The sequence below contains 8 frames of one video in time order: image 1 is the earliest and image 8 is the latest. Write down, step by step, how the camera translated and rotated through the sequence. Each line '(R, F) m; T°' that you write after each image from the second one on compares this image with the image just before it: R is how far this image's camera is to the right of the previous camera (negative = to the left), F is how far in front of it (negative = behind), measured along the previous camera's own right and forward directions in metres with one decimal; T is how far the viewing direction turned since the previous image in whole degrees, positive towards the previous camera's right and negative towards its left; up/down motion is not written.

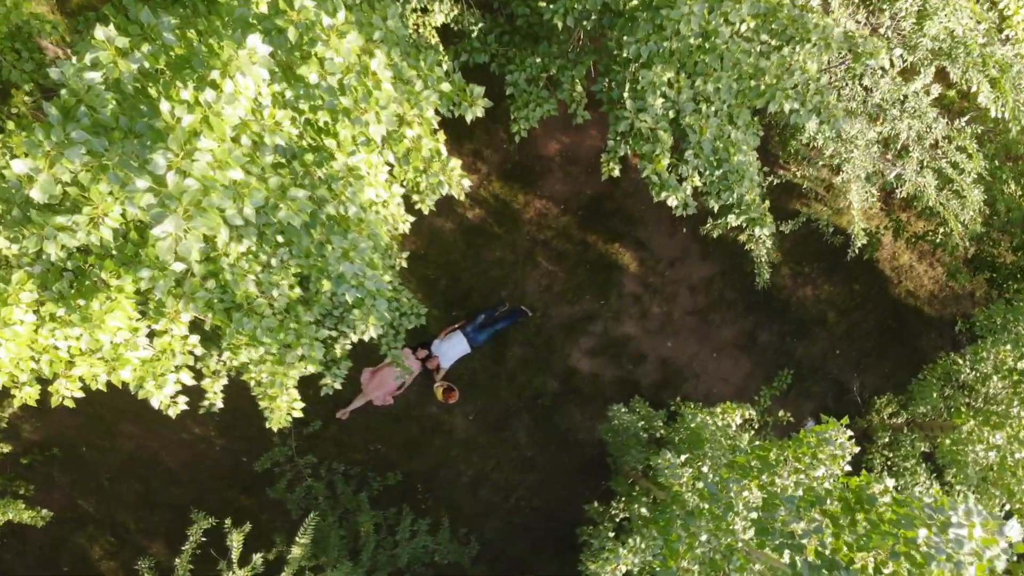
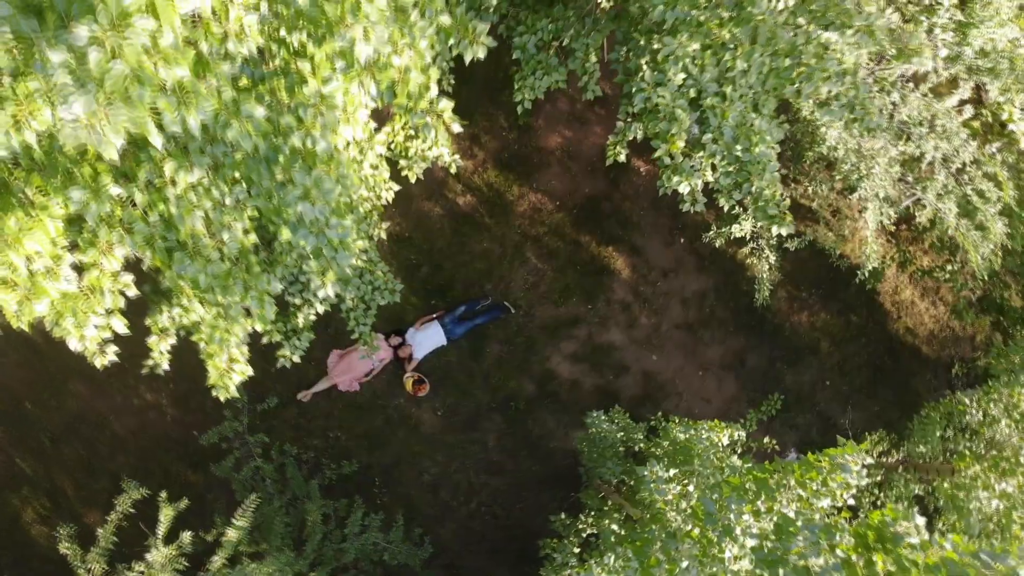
(0.0, +0.4) m; +1°
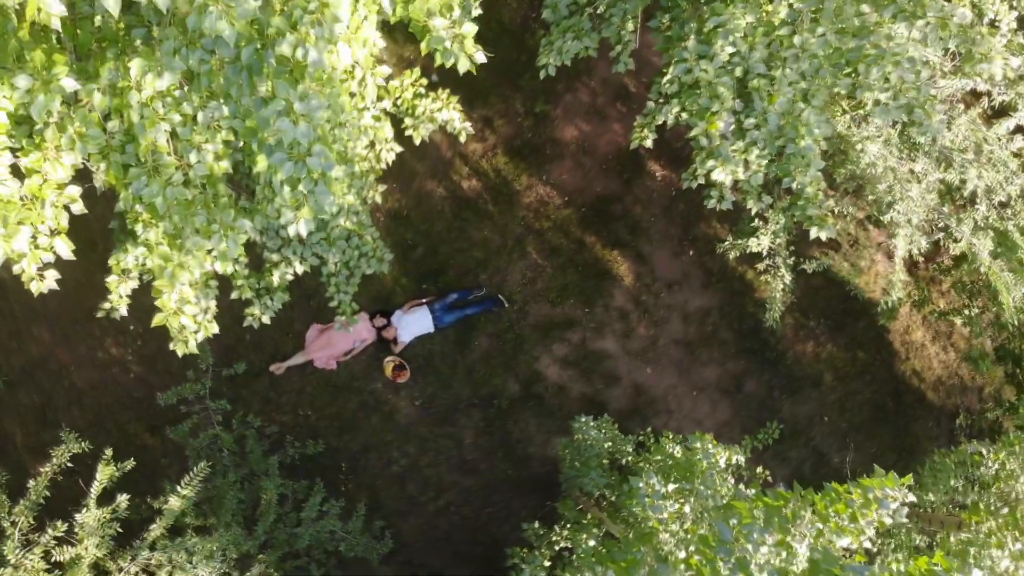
(0.0, +0.4) m; 0°
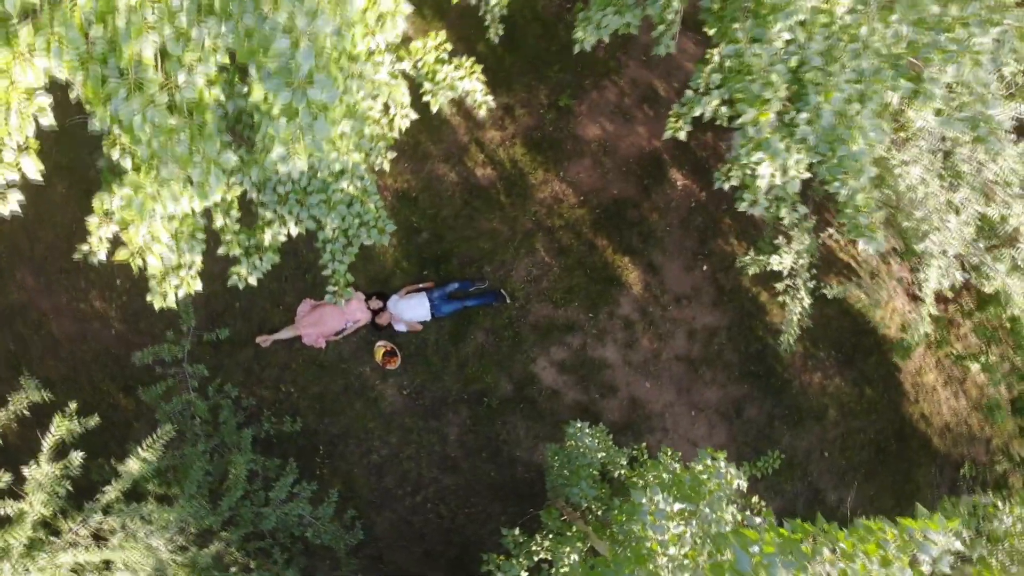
(0.0, +0.3) m; 0°
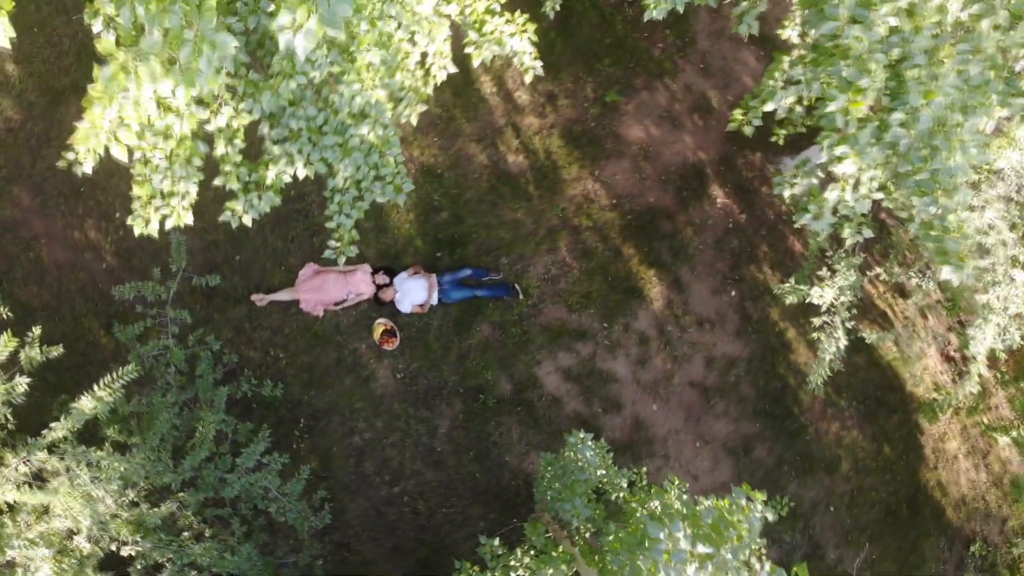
(0.0, +0.4) m; -1°
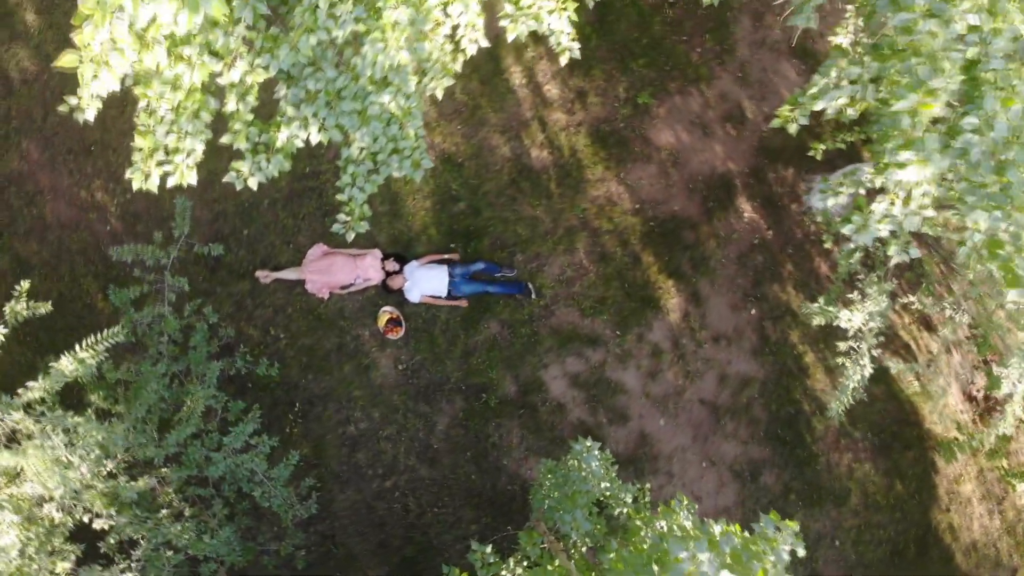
(0.0, +0.2) m; -1°
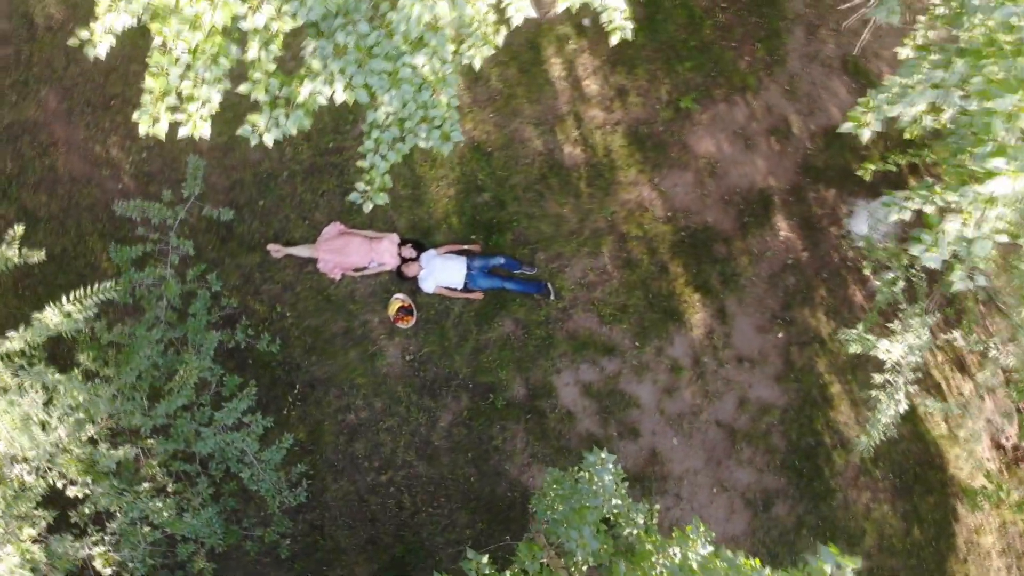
(0.0, +0.3) m; -1°
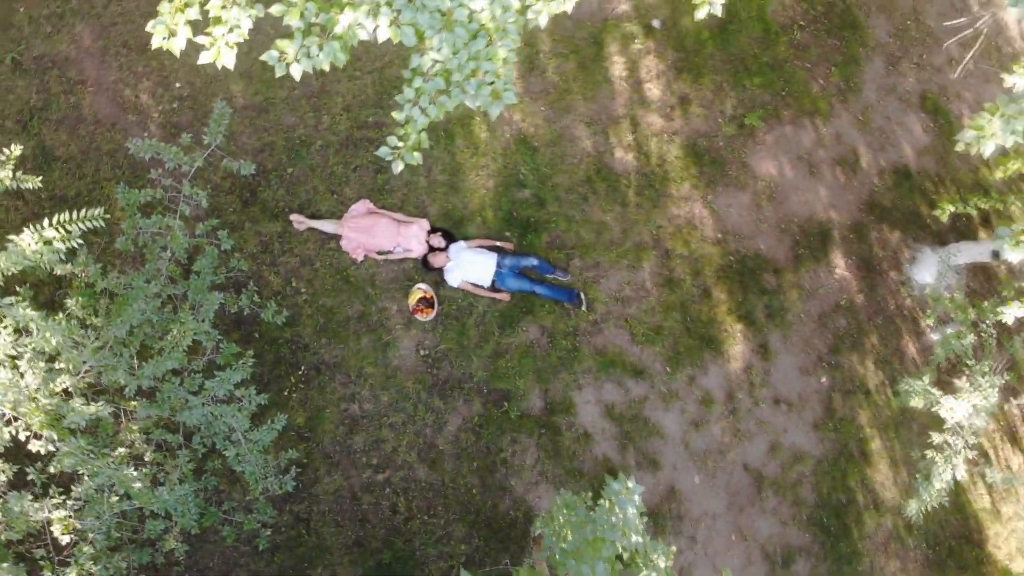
(0.0, +0.4) m; -2°
